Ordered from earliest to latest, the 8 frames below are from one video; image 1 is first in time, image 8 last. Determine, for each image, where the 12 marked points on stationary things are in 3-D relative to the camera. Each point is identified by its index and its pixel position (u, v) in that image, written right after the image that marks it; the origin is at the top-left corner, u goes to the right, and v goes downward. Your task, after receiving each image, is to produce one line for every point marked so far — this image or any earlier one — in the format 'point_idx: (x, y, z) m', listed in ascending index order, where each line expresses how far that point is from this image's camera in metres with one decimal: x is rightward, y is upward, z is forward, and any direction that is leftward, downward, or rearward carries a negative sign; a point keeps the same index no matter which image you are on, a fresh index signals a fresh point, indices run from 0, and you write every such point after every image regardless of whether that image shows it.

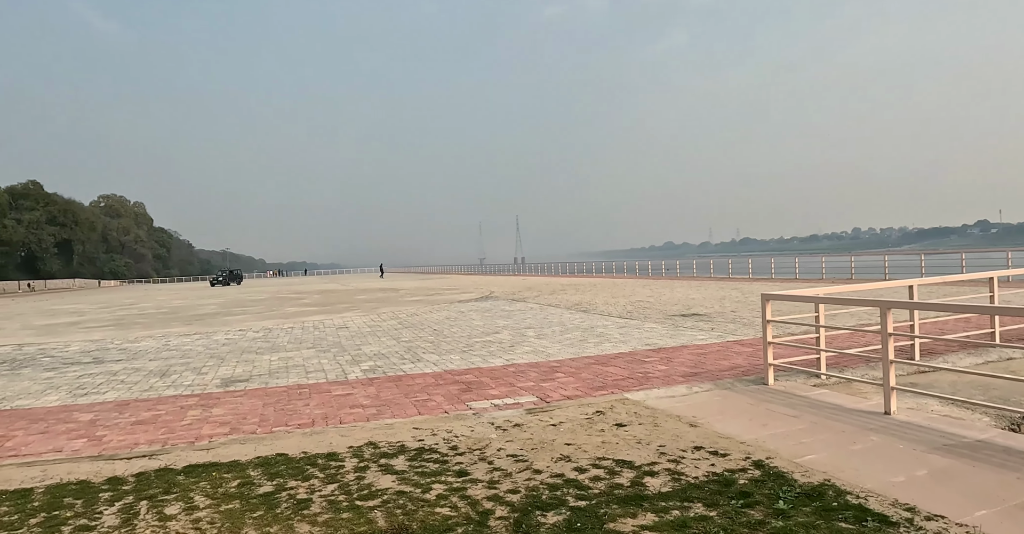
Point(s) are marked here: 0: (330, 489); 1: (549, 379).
0: (-1.5, -1.8, +5.0) m
1: (+0.5, -1.6, +8.9) m
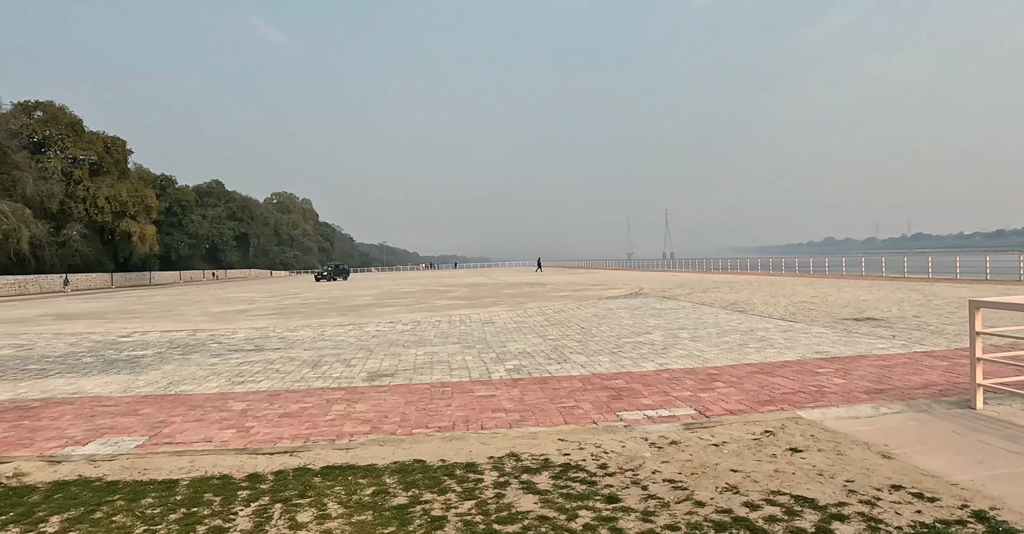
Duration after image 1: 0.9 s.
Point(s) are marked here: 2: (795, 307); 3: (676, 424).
0: (-0.3, -1.8, +4.6) m
1: (+2.5, -1.5, +7.9) m
2: (+8.3, -1.2, +18.0) m
3: (+1.7, -1.6, +6.6) m
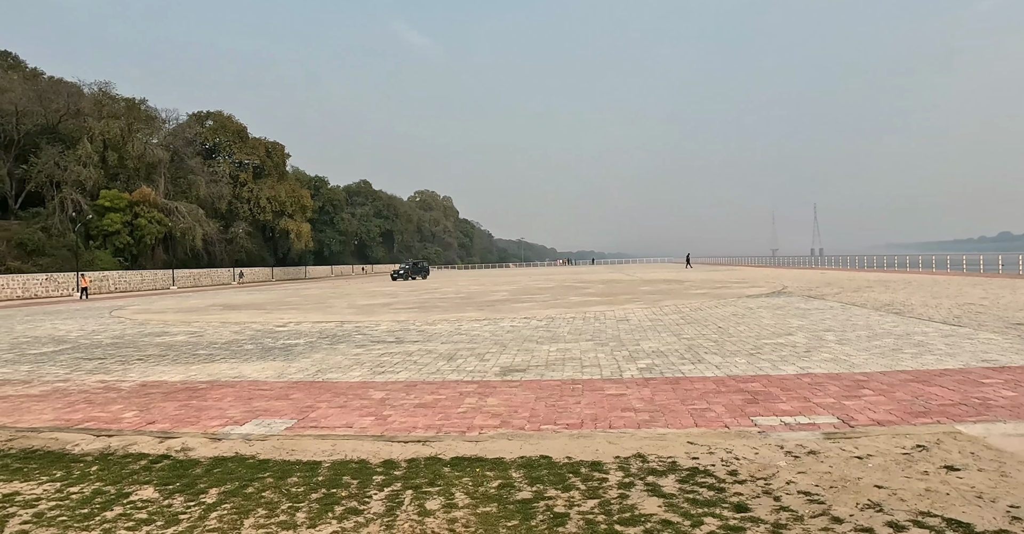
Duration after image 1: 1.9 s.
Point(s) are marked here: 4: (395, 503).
0: (+0.6, -1.7, +4.6) m
1: (+4.0, -1.5, +7.4) m
2: (+11.4, -1.1, +16.3) m
3: (+3.0, -1.6, +6.1) m
4: (-0.9, -1.7, +4.6) m
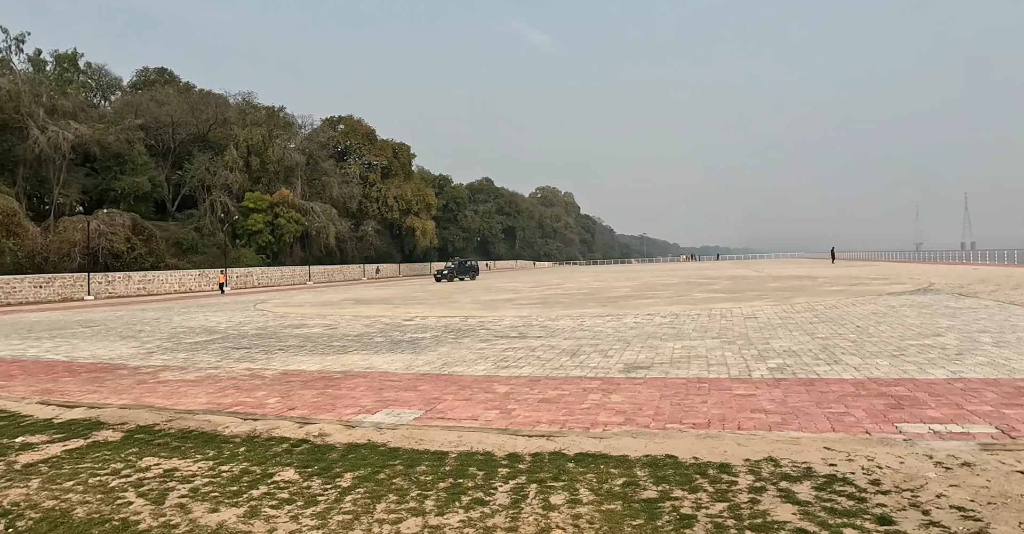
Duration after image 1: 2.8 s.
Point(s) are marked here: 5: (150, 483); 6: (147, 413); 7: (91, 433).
0: (+1.5, -1.7, +4.4) m
1: (+5.2, -1.5, +6.7) m
2: (+13.9, -1.1, +14.4) m
3: (+4.1, -1.6, +5.6) m
4: (+0.1, -1.7, +4.6) m
5: (-2.8, -1.7, +5.0) m
6: (-3.6, -1.5, +6.6) m
7: (-3.9, -1.6, +6.0) m
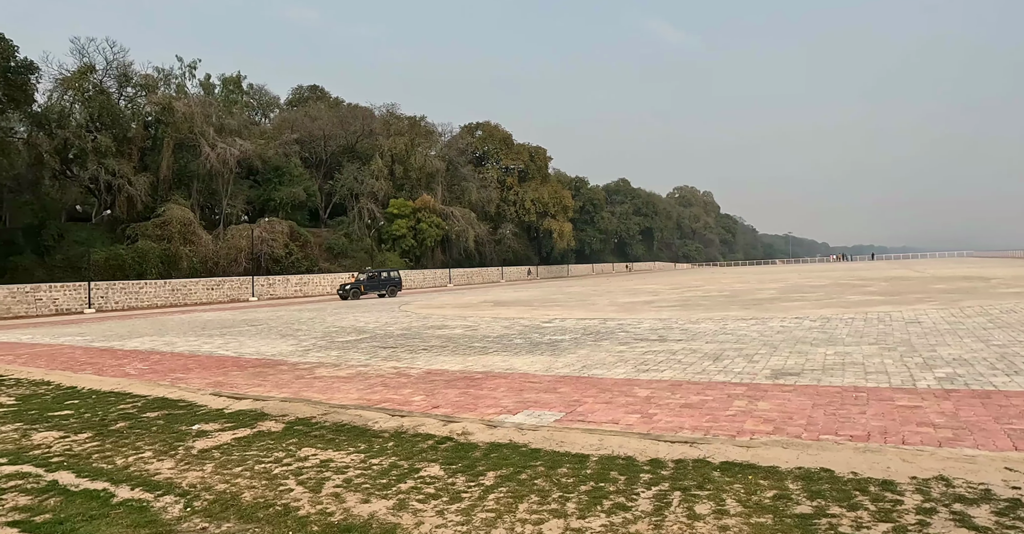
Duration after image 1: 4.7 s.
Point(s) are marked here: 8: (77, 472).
0: (+2.5, -1.7, +4.1) m
1: (+6.5, -1.5, +5.7) m
2: (+16.3, -1.1, +12.1) m
3: (+5.2, -1.6, +4.9) m
4: (+1.1, -1.7, +4.5) m
5: (-1.7, -1.7, +5.3) m
6: (-2.2, -1.6, +7.0) m
7: (-2.6, -1.6, +6.5) m
8: (-3.7, -1.8, +5.4) m
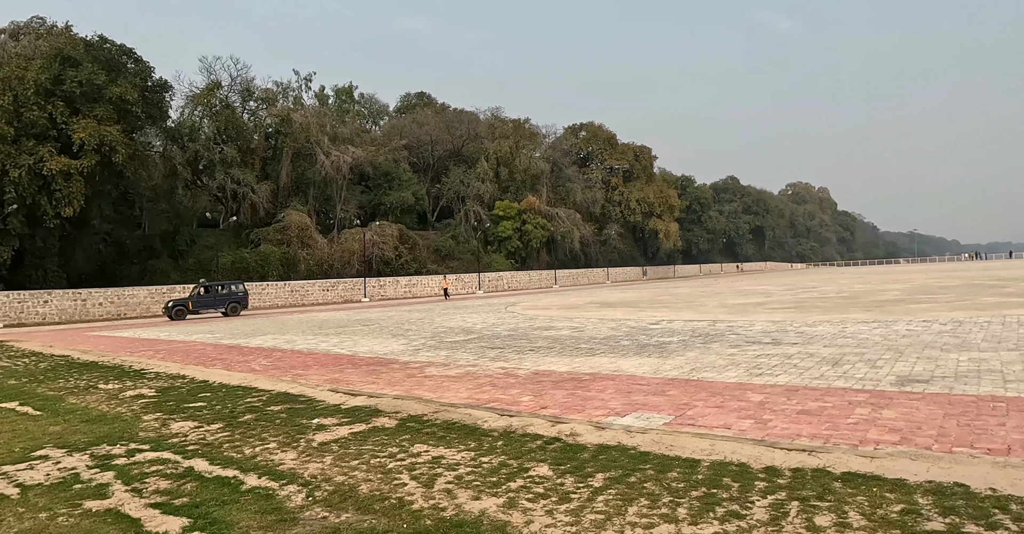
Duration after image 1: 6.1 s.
0: (+3.2, -1.7, +3.8) m
1: (+7.4, -1.5, +4.9) m
2: (+17.8, -1.0, +10.0) m
3: (+6.0, -1.6, +4.2) m
4: (+1.9, -1.7, +4.4) m
5: (-0.8, -1.8, +5.5) m
6: (-1.1, -1.6, +7.3) m
7: (-1.5, -1.6, +6.7) m
8: (-2.8, -1.8, +5.9) m
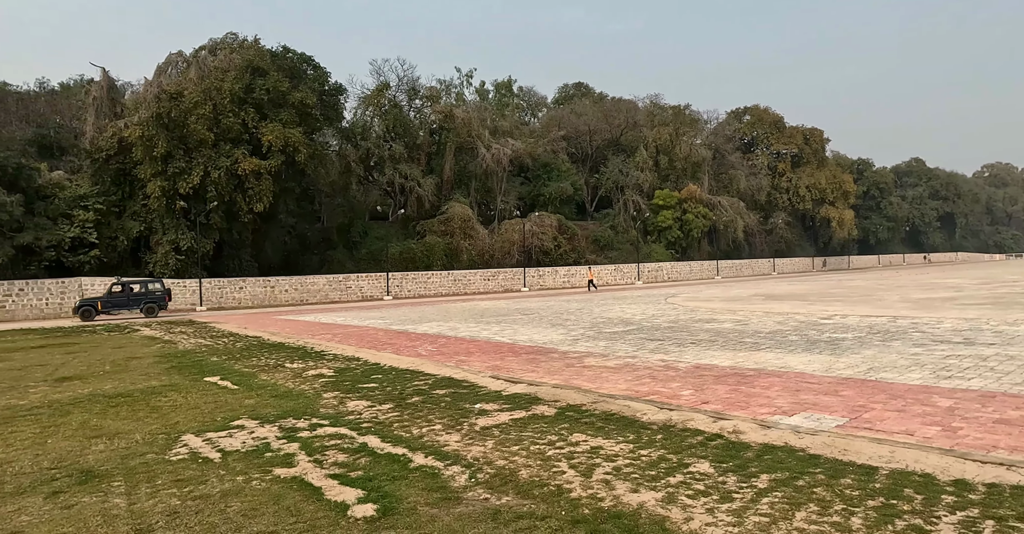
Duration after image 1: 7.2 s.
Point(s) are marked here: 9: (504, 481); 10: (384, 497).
0: (+4.2, -1.7, +3.1) m
1: (+8.6, -1.4, +3.5) m
2: (+19.7, -1.0, +6.6) m
3: (+7.0, -1.5, +3.0) m
4: (+3.0, -1.6, +3.9) m
5: (+0.6, -1.7, +5.6) m
6: (+0.6, -1.5, +7.4) m
7: (+0.1, -1.5, +6.9) m
8: (-1.3, -1.7, +6.3) m
9: (0.0, -1.8, +5.2) m
10: (-1.0, -1.8, +5.0) m
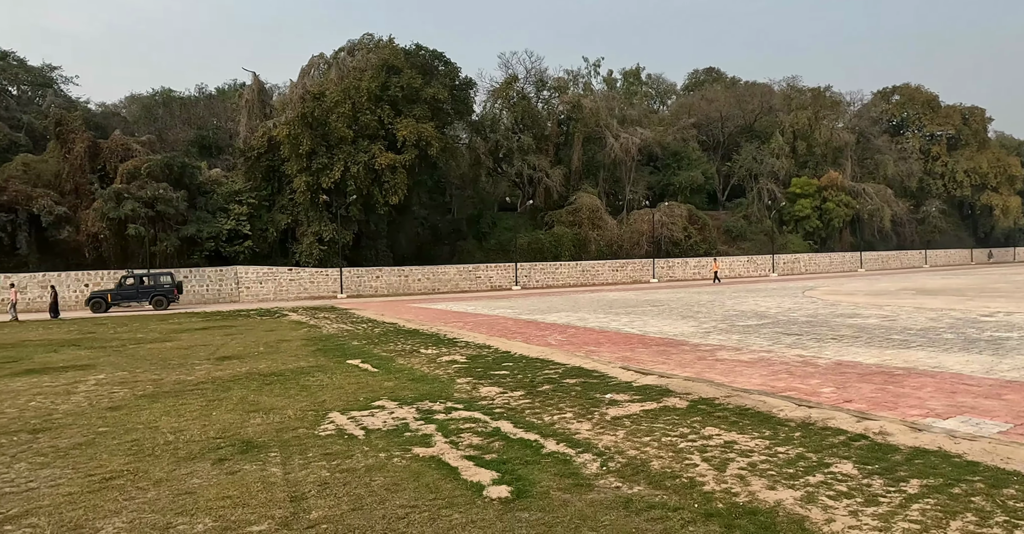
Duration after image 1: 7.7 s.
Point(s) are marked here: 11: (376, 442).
0: (+5.0, -1.7, +2.6) m
1: (+9.4, -1.5, +2.4) m
2: (+20.9, -1.0, +3.9) m
3: (+7.8, -1.6, +2.1) m
4: (+4.0, -1.7, +3.6) m
5: (+1.8, -1.6, +5.5) m
6: (+2.0, -1.3, +7.3) m
7: (+1.5, -1.4, +6.9) m
8: (0.0, -1.6, +6.5) m
9: (+1.1, -1.7, +5.3) m
10: (+0.1, -1.8, +5.2) m
11: (-1.3, -1.8, +6.3) m
